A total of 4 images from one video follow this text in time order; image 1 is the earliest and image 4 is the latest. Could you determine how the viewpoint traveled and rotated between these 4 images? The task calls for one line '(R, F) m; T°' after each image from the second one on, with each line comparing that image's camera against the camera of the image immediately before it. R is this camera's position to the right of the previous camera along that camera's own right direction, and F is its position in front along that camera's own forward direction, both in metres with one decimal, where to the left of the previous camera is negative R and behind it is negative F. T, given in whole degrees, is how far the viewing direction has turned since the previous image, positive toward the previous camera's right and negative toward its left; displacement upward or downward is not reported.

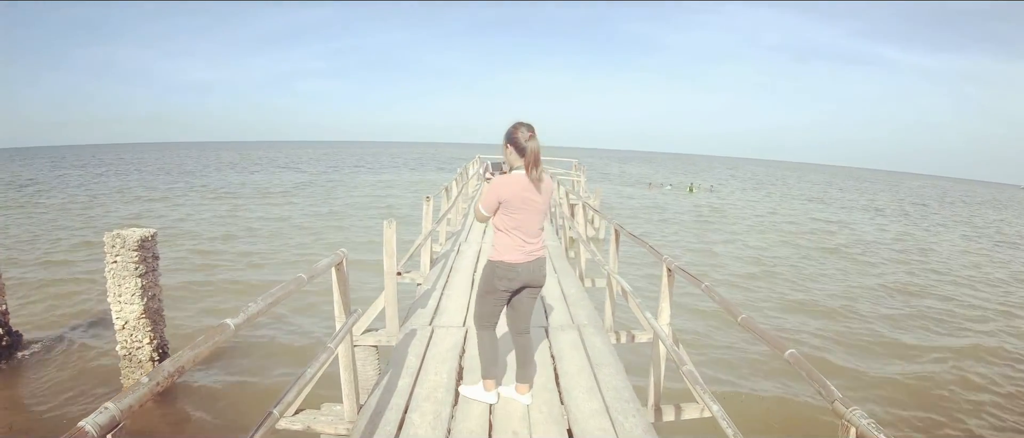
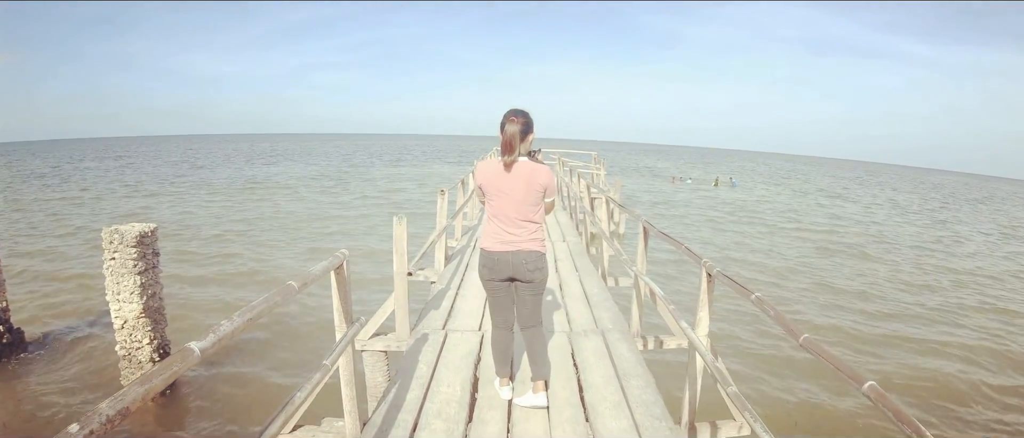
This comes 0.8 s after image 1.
(0.0, +0.3) m; -2°
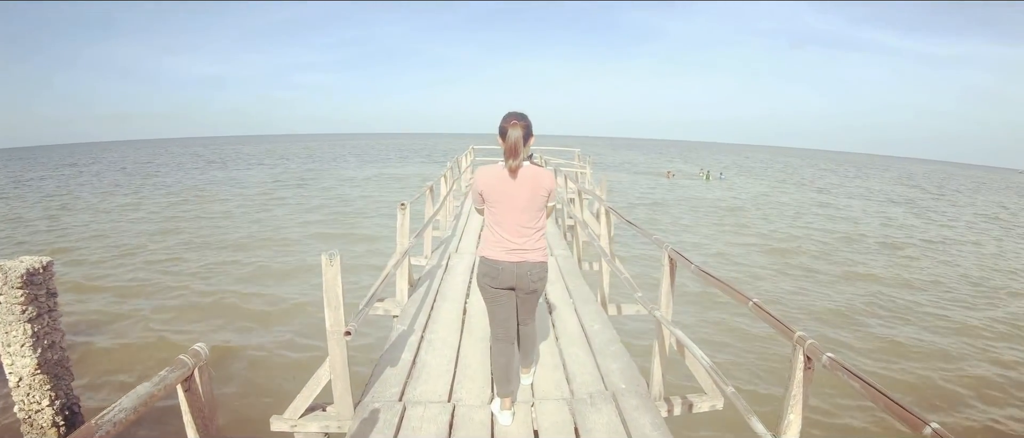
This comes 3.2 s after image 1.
(0.0, +1.0) m; +2°
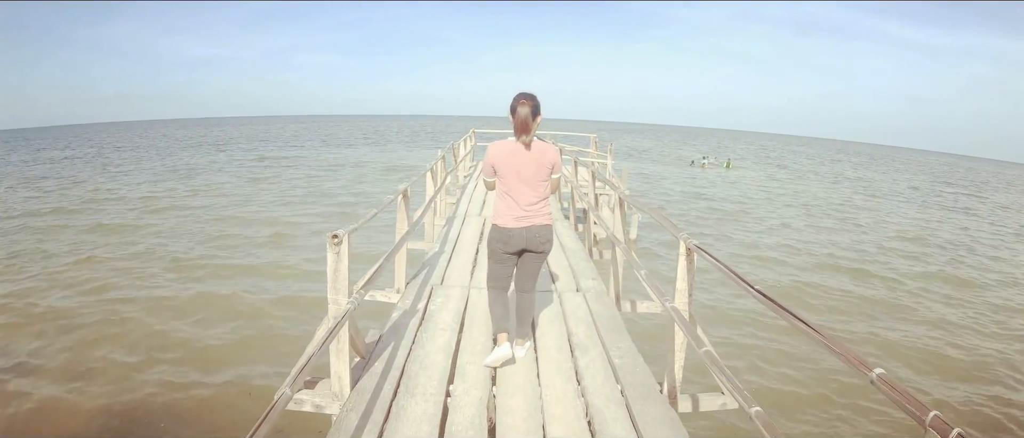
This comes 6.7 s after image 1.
(-0.1, +1.8) m; 0°
